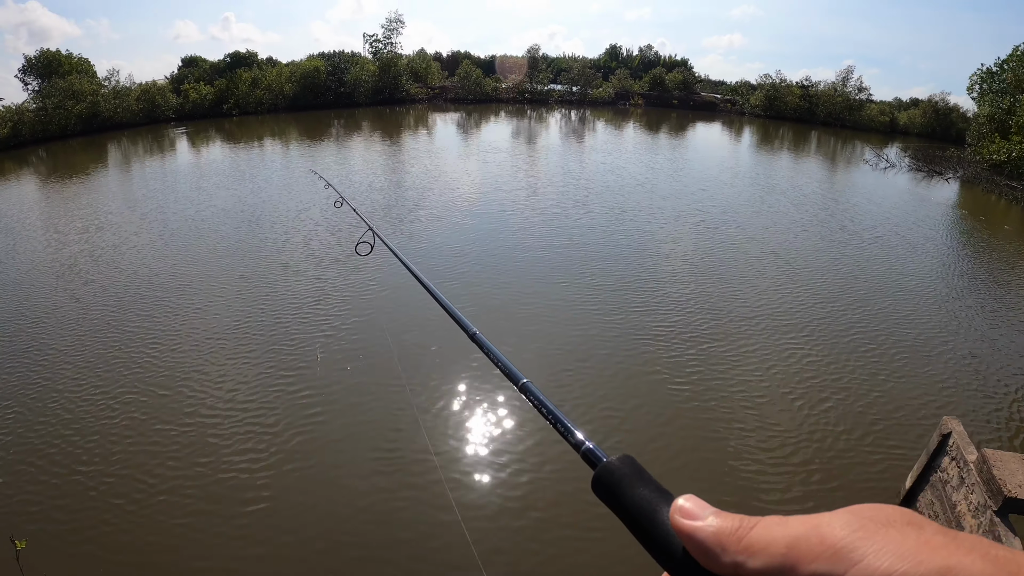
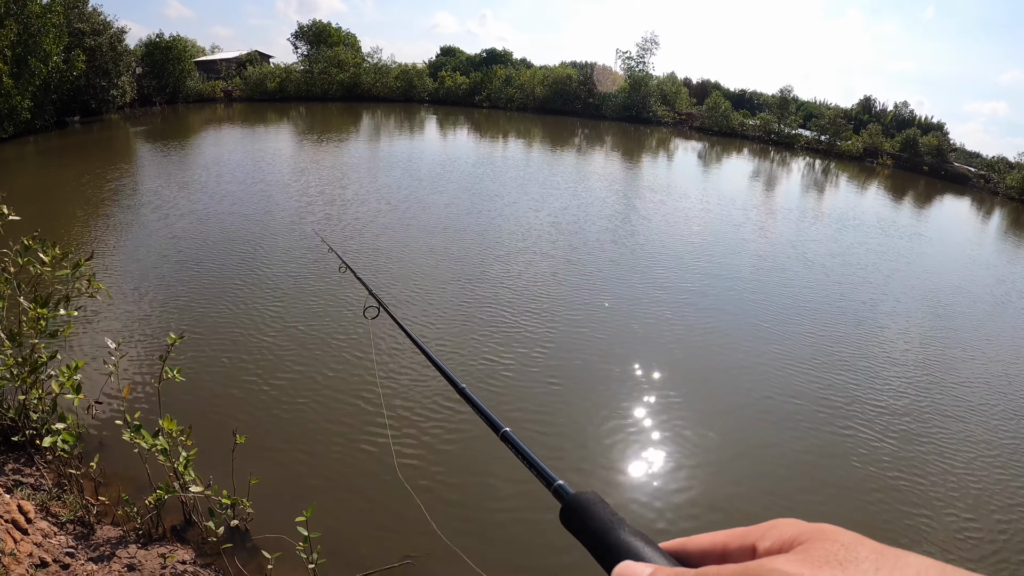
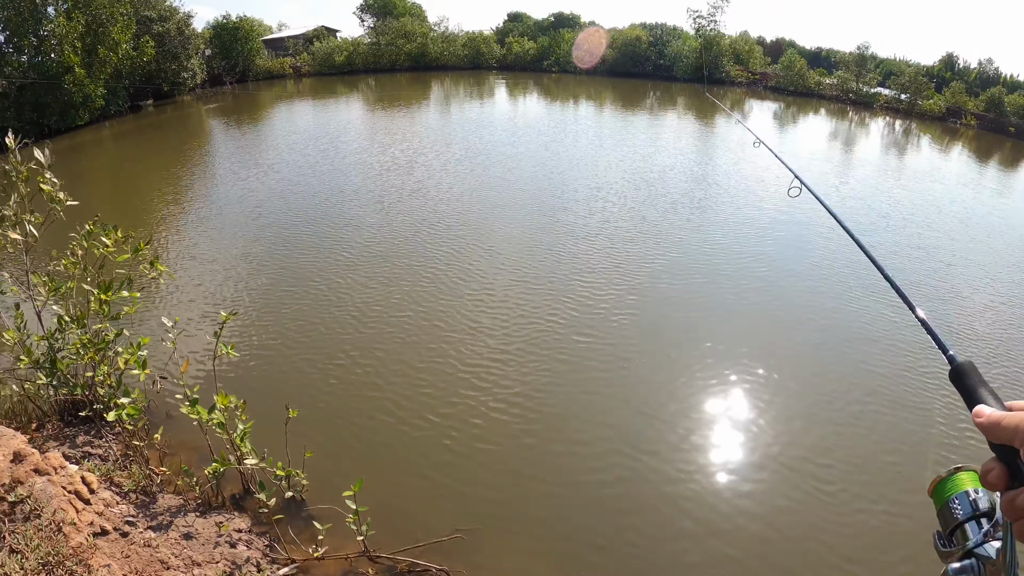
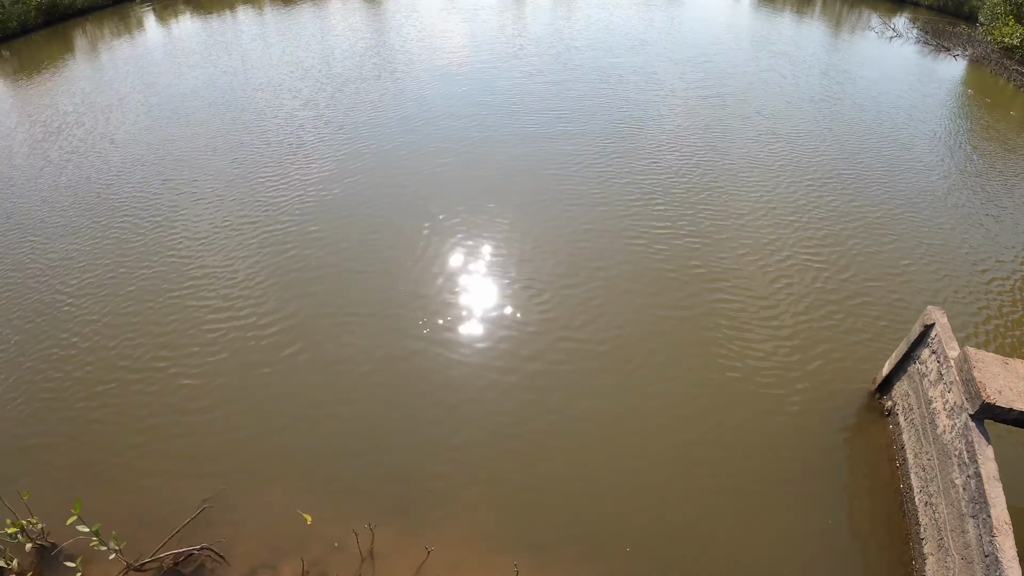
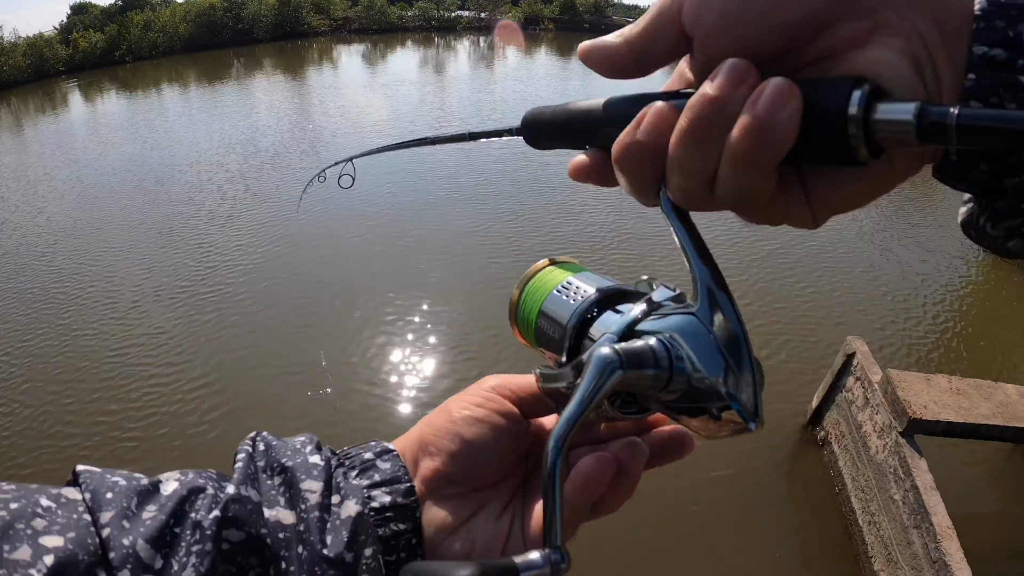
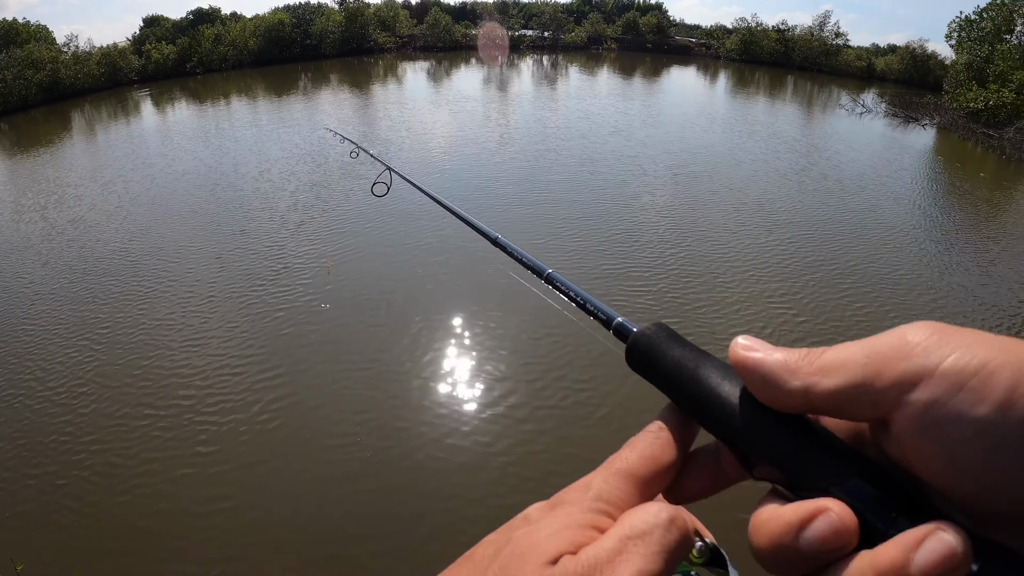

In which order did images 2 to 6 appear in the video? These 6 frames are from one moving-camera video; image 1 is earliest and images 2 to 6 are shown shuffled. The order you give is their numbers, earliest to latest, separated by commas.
6, 5, 4, 3, 2
